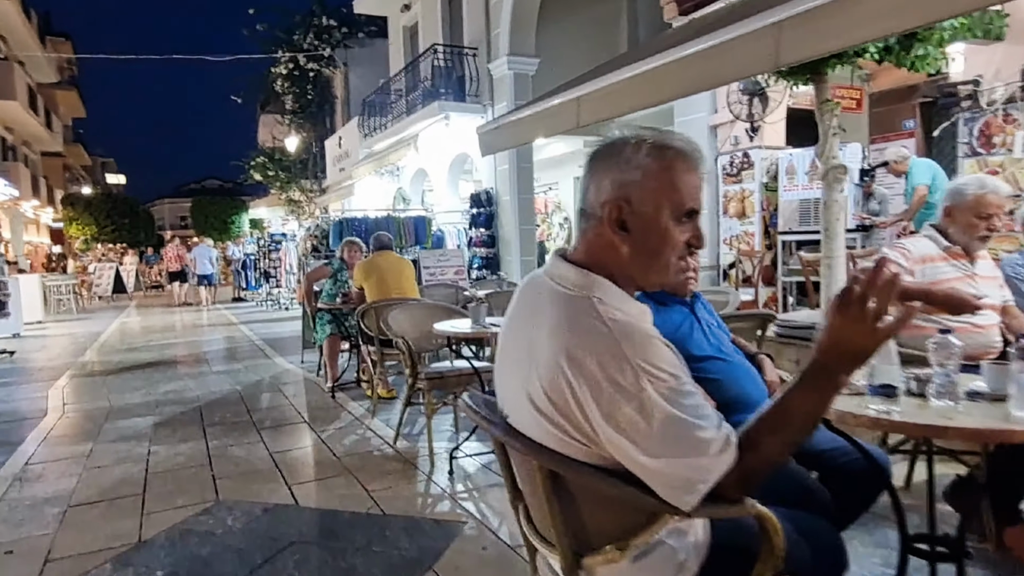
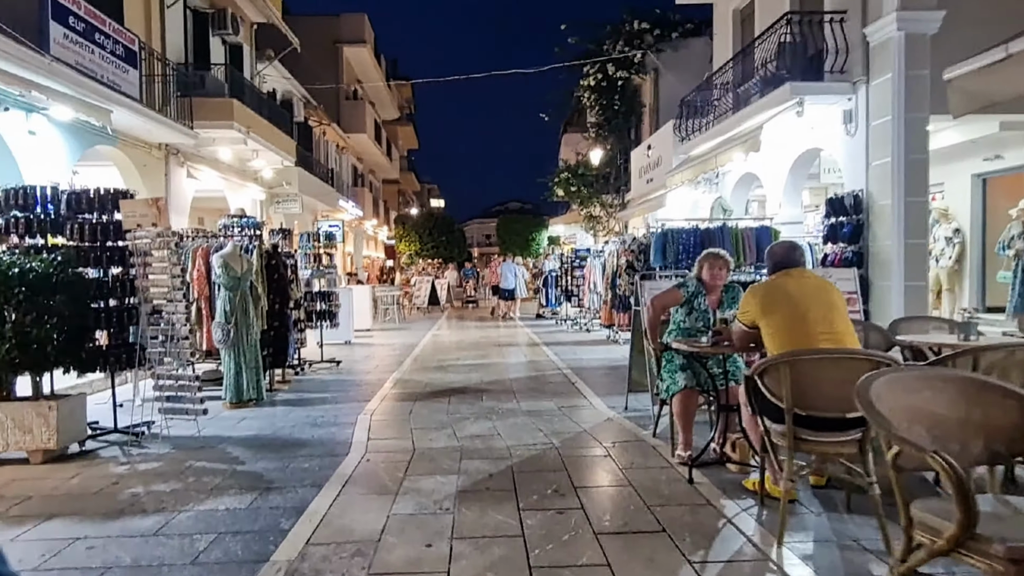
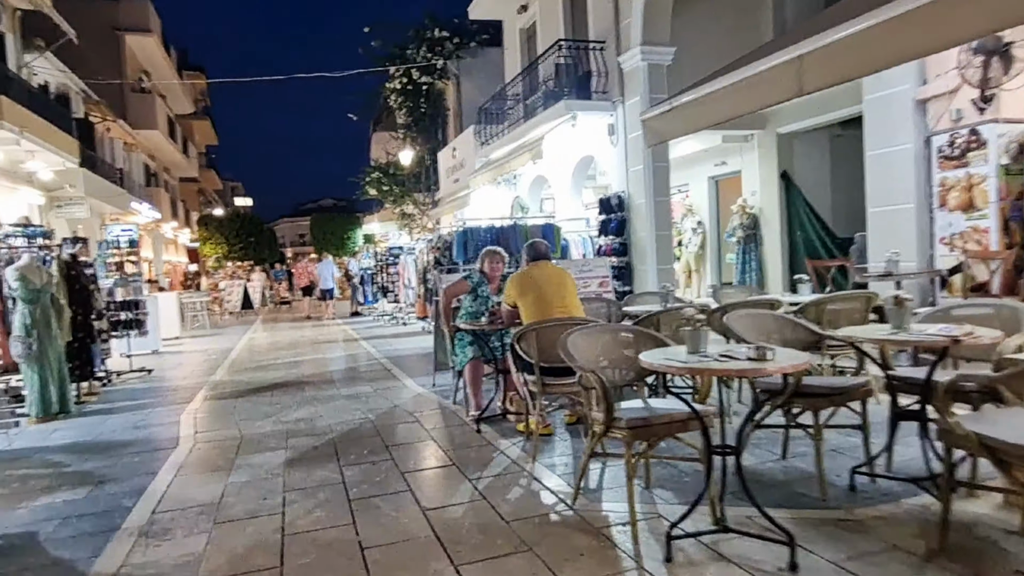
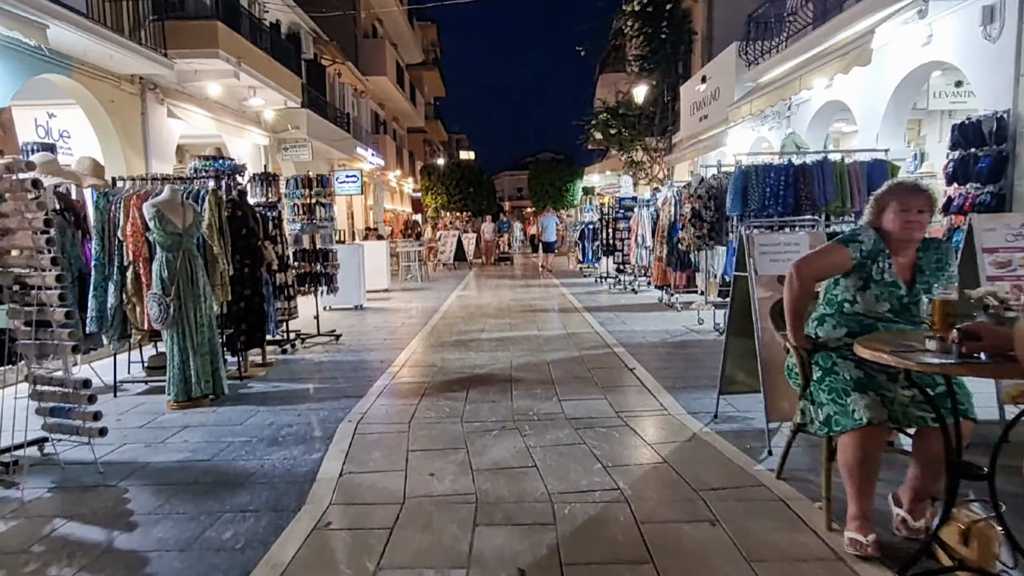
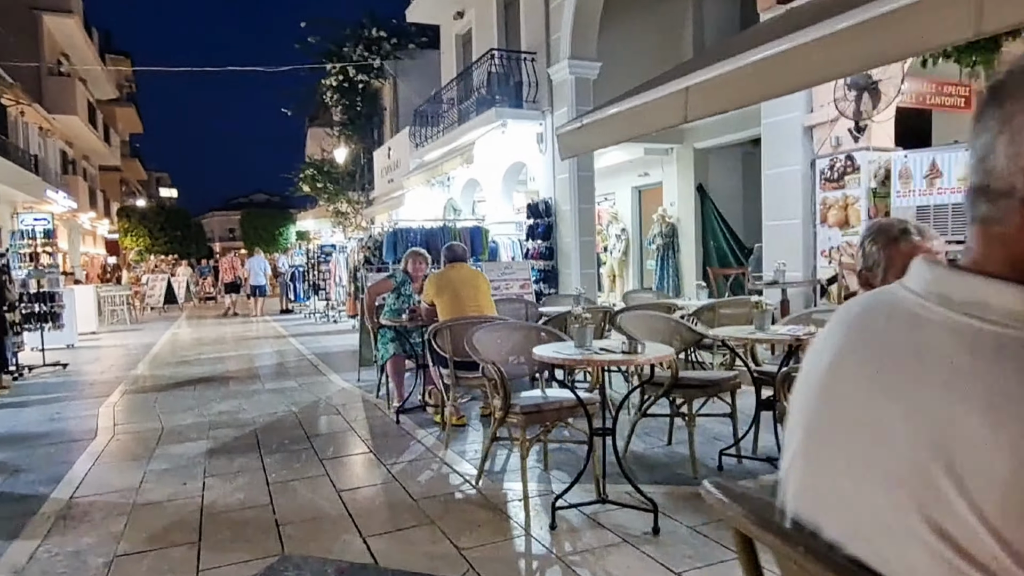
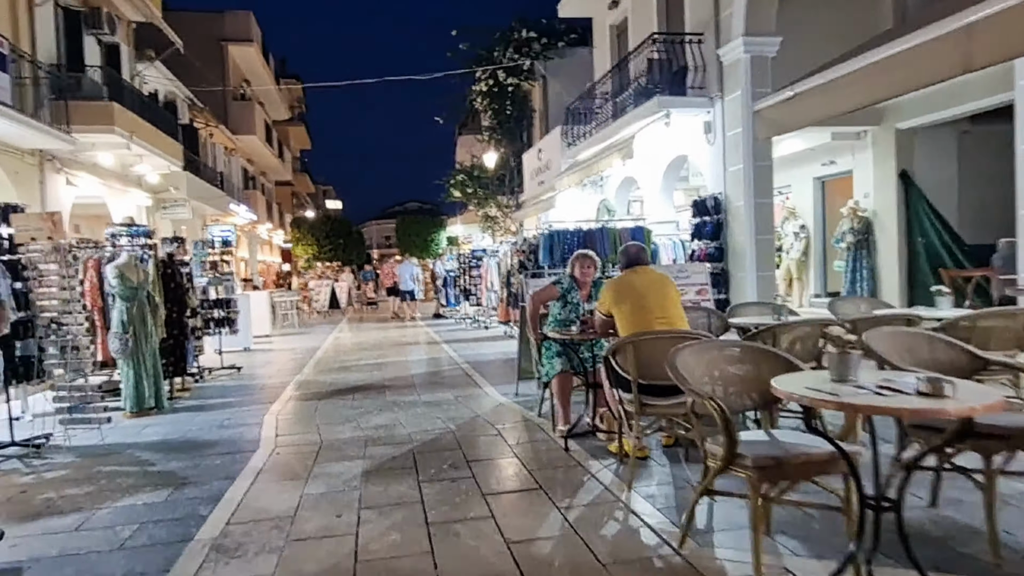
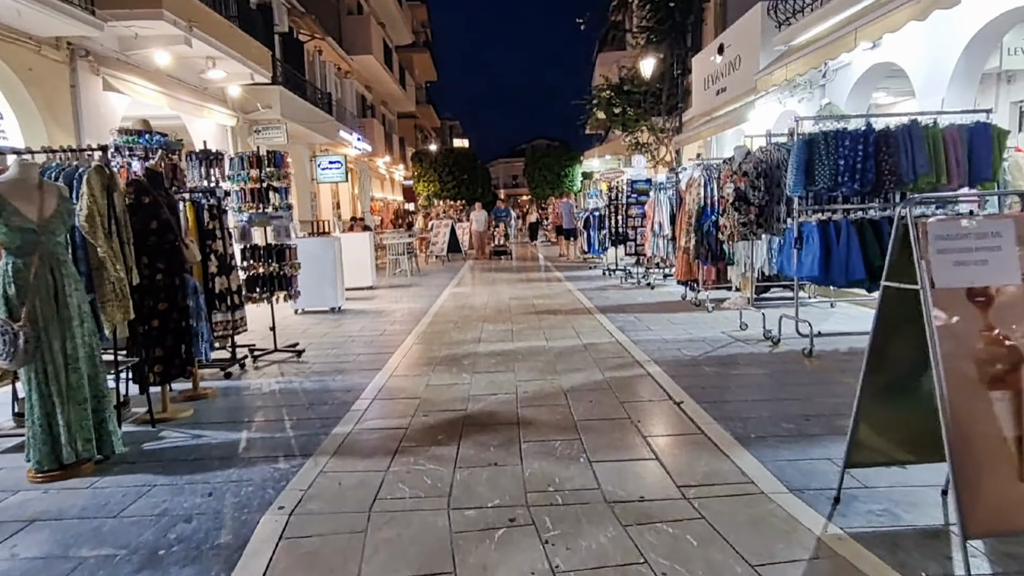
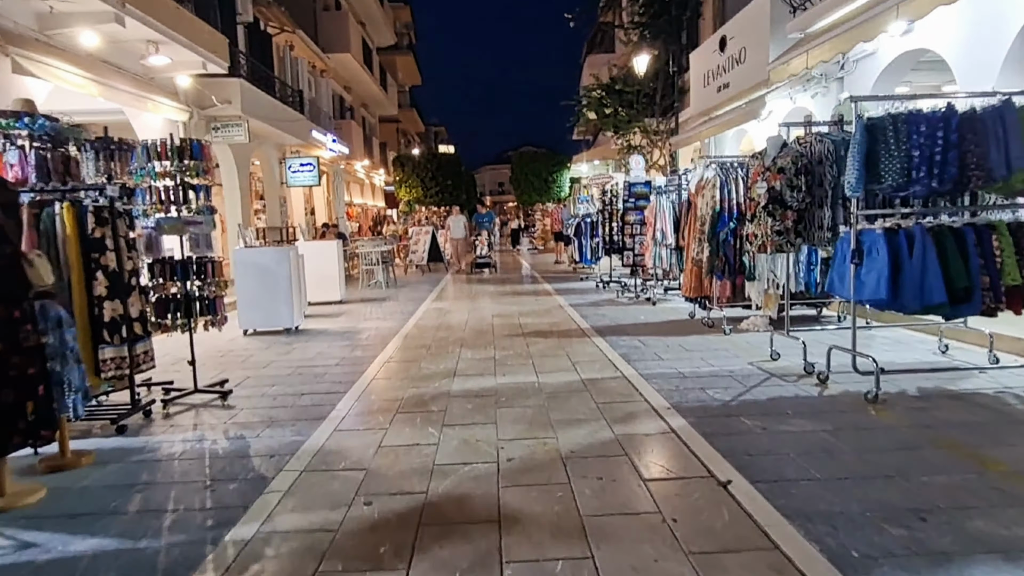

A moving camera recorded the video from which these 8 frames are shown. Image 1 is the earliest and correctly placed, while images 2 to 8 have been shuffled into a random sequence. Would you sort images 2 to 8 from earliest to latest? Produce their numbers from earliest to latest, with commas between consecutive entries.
5, 3, 6, 2, 4, 7, 8
